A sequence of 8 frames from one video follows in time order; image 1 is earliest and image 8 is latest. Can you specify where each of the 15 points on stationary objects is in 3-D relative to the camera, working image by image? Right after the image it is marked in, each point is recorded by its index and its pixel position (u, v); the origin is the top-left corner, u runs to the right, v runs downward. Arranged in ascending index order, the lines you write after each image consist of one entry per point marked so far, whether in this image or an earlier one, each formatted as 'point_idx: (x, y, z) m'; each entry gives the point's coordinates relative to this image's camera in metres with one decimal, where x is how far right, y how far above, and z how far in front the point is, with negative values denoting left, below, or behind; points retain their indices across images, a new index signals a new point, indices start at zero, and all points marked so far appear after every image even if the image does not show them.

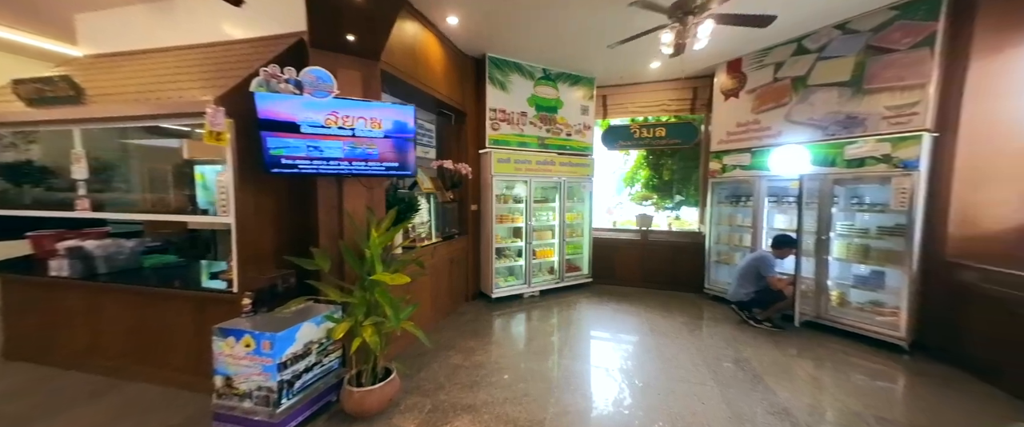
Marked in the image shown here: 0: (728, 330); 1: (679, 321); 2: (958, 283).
0: (+2.4, -1.3, +3.4) m
1: (+2.0, -1.3, +3.7) m
2: (+3.9, -0.6, +2.6) m
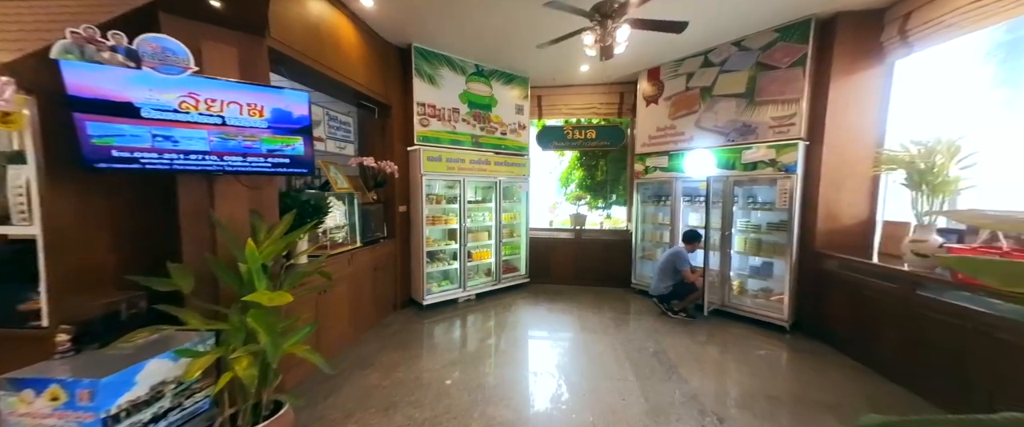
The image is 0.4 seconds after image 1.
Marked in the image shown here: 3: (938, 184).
0: (+1.7, -1.3, +3.6) m
1: (+1.2, -1.3, +3.8) m
2: (+3.2, -0.6, +3.1) m
3: (+3.0, +0.2, +2.2) m
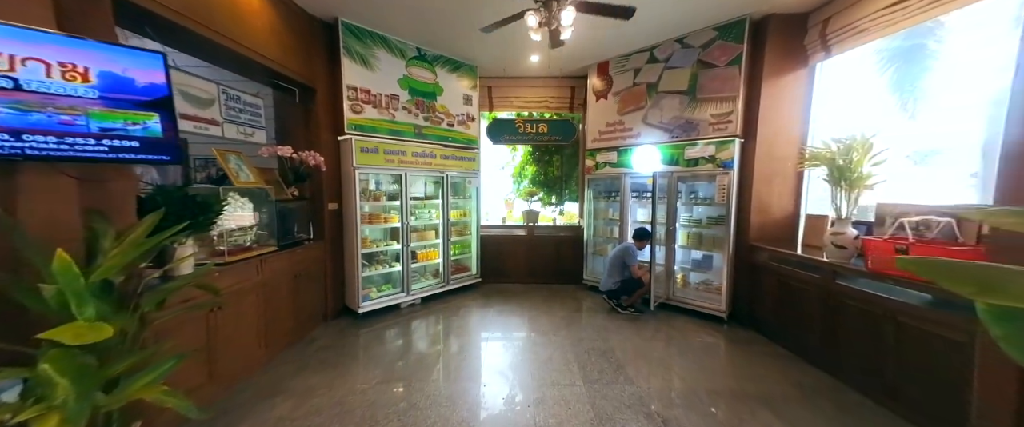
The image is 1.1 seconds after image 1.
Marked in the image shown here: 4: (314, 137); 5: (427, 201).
0: (+1.0, -1.3, +3.6) m
1: (+0.6, -1.3, +3.7) m
2: (+2.6, -0.5, +3.2) m
3: (+2.6, +0.3, +2.3) m
4: (-2.1, +0.8, +3.2) m
5: (-1.2, +0.2, +4.2) m
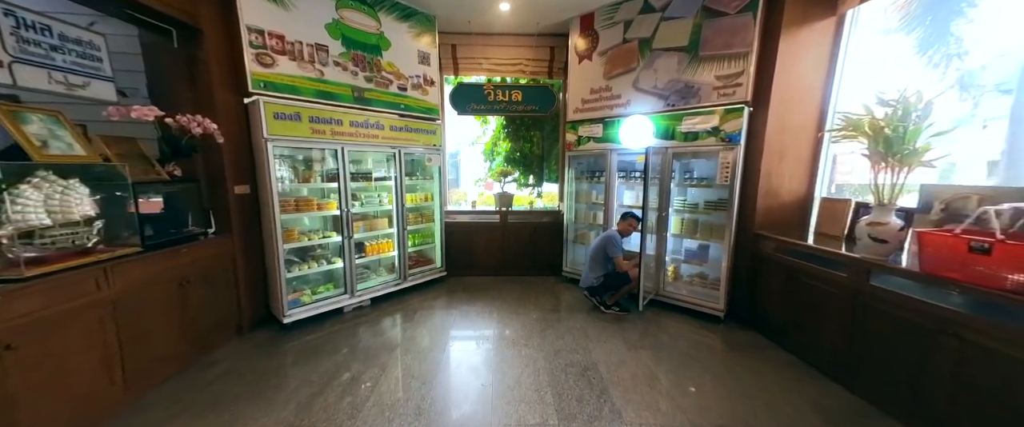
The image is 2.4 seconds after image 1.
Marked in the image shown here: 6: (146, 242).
0: (+0.7, -1.1, +3.1) m
1: (+0.2, -1.1, +3.2) m
2: (+2.3, -0.4, +2.8) m
3: (+2.3, +0.3, +1.8) m
4: (-2.4, +0.9, +2.4) m
5: (-1.6, +0.4, +3.5) m
6: (-2.5, -0.2, +2.1) m
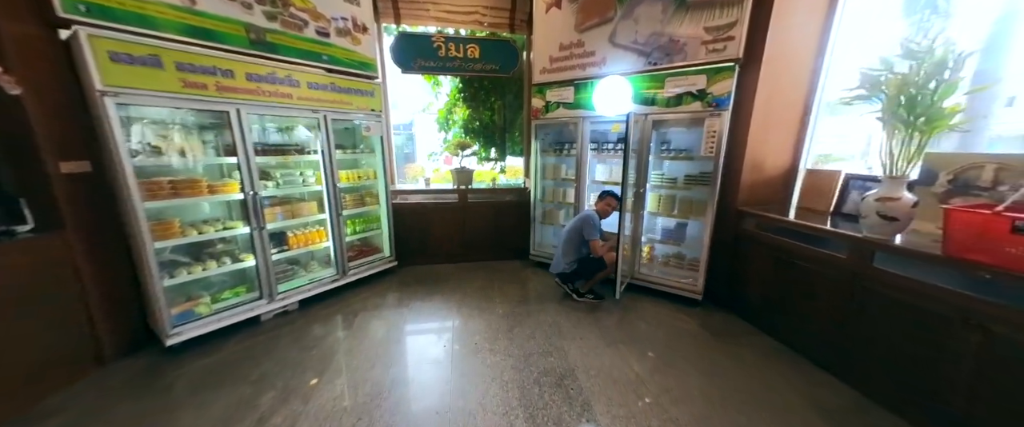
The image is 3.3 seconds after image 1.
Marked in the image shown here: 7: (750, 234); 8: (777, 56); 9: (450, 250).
0: (+0.4, -0.9, +2.7) m
1: (-0.1, -0.9, +2.8) m
2: (+2.0, -0.2, +2.6) m
3: (+2.1, +0.5, +1.5) m
4: (-2.7, +1.0, +1.5) m
5: (-2.0, +0.5, +2.8) m
6: (-2.7, -0.2, +1.3) m
7: (+2.0, -0.2, +2.5) m
8: (+2.1, +1.2, +2.3) m
9: (-0.8, -0.5, +4.0) m
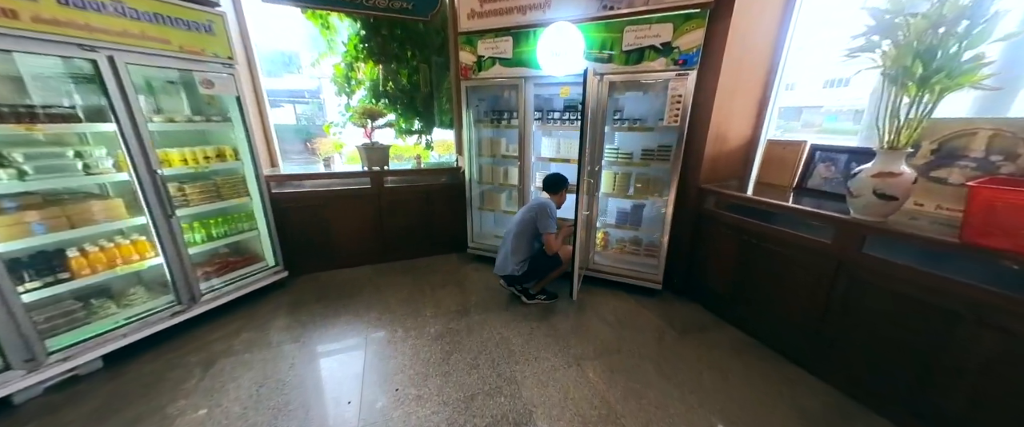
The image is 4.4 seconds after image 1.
0: (-0.1, -0.8, +2.2) m
1: (-0.6, -0.8, +2.1) m
2: (+1.5, 0.0, +2.3) m
3: (+1.8, +0.6, +1.2) m
4: (-2.9, +0.8, +0.2) m
5: (-2.5, +0.5, +1.6) m
6: (-2.8, -0.4, +0.1) m
7: (+1.5, 0.0, +2.3) m
8: (+1.5, +1.4, +2.0) m
9: (-1.5, -0.4, +3.1) m
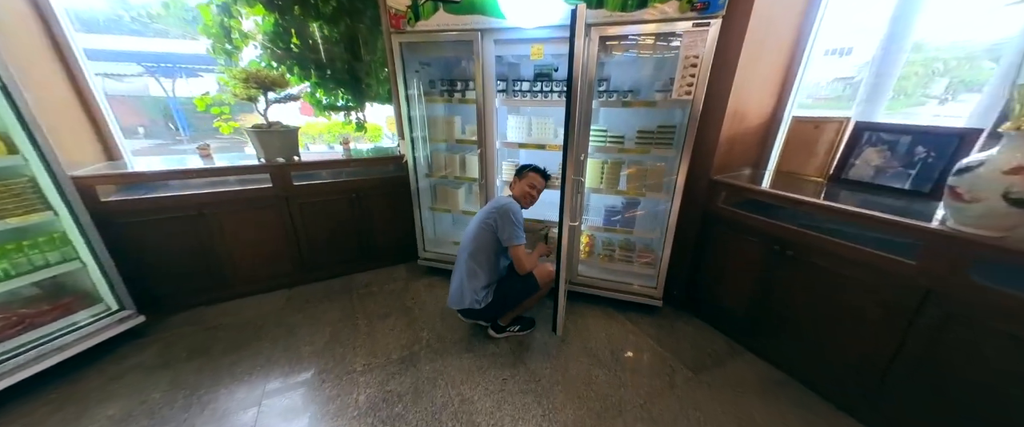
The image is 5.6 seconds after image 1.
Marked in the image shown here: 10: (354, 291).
0: (-0.3, -0.9, +1.6) m
1: (-0.8, -0.9, +1.5) m
2: (+1.3, 0.0, +1.8) m
3: (+1.6, +0.5, +0.8) m
4: (-2.9, +0.5, -0.8) m
5: (-2.6, +0.3, +0.7) m
6: (-2.8, -0.7, -0.8) m
7: (+1.3, 0.0, +1.8) m
8: (+1.3, +1.3, +1.4) m
9: (-1.8, -0.4, +2.3) m
10: (-1.2, -0.6, +2.4) m
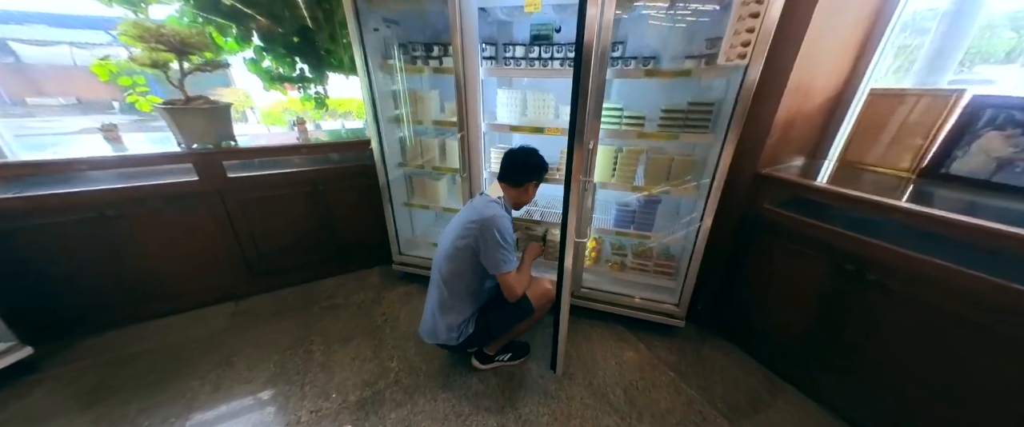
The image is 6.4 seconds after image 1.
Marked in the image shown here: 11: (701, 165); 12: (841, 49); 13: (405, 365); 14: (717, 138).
0: (-0.3, -0.9, +1.2) m
1: (-0.8, -1.0, +1.1) m
2: (+1.2, 0.0, +1.4) m
3: (+1.6, +0.4, +0.3) m
4: (-3.0, +0.3, -1.2) m
5: (-2.6, +0.2, +0.2) m
6: (-2.8, -0.8, -1.2) m
7: (+1.2, 0.0, +1.4) m
8: (+1.3, +1.3, +0.9) m
9: (-1.9, -0.4, +1.9) m
10: (-1.3, -0.6, +2.0) m
11: (+0.9, +0.2, +1.5) m
12: (+1.4, +0.7, +1.3) m
13: (-0.6, -0.8, +1.6) m
14: (+0.9, +0.4, +1.4) m
